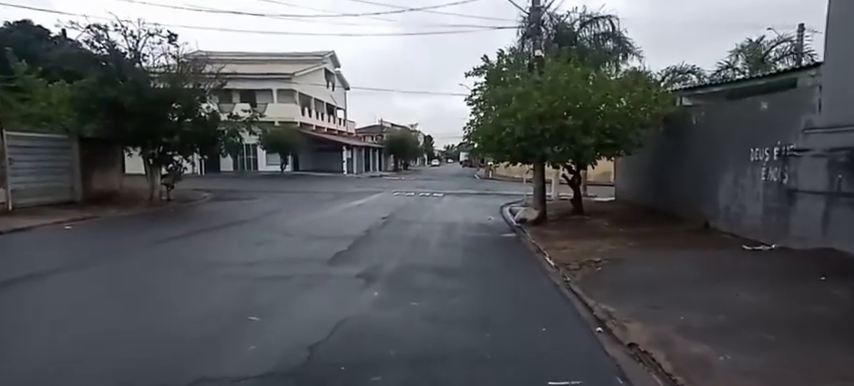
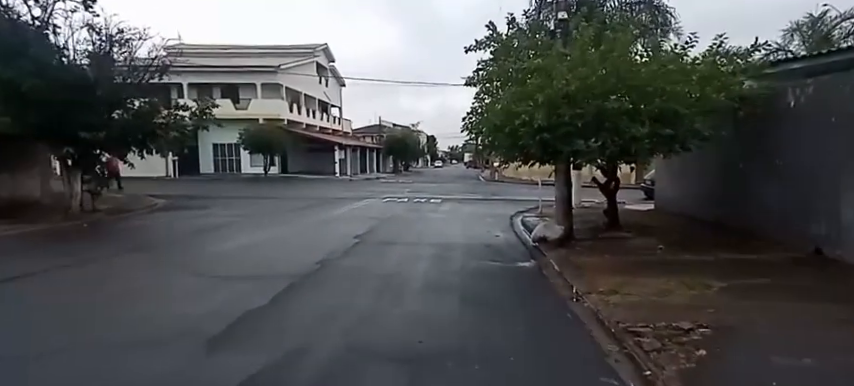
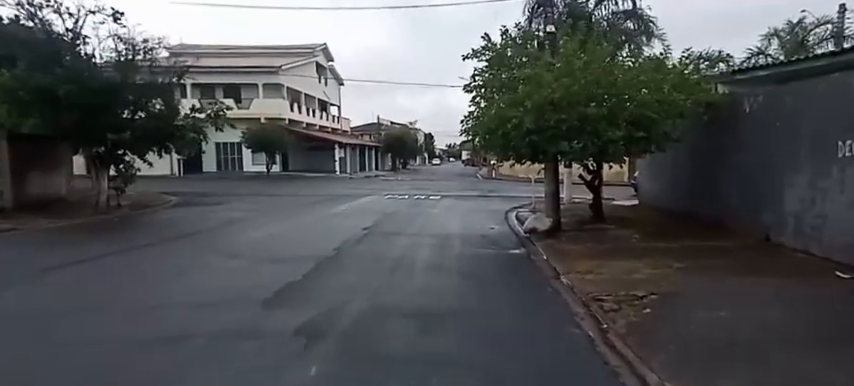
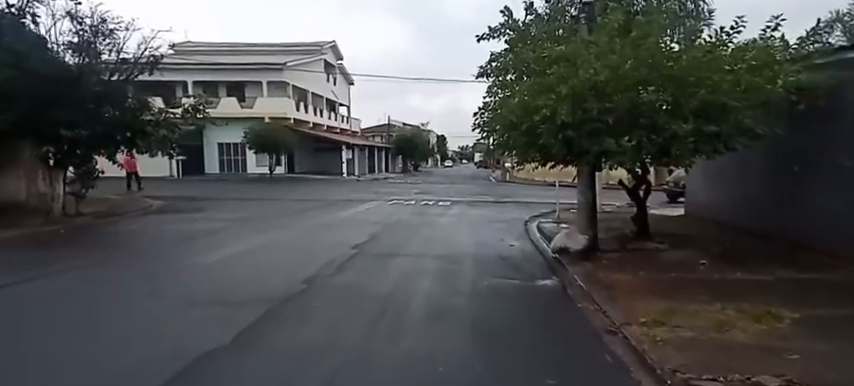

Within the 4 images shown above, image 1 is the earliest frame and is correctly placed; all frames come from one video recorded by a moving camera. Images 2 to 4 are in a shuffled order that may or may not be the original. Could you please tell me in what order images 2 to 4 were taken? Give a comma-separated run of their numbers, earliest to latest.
3, 2, 4
